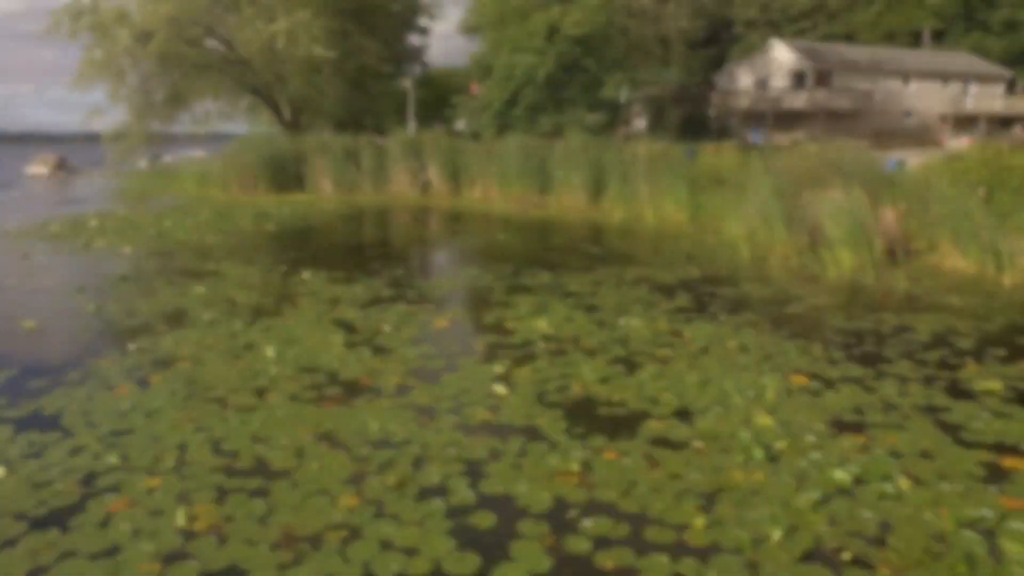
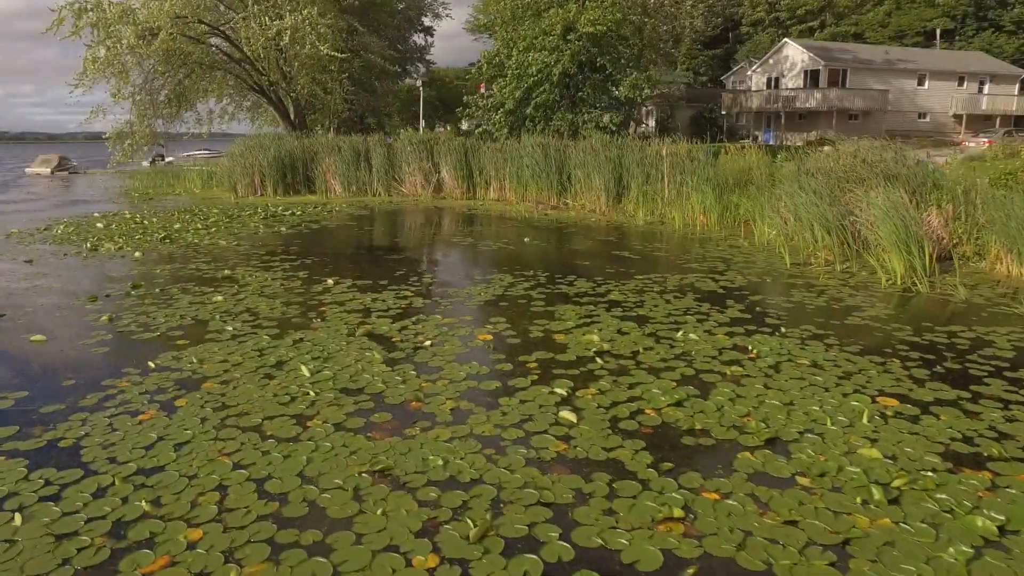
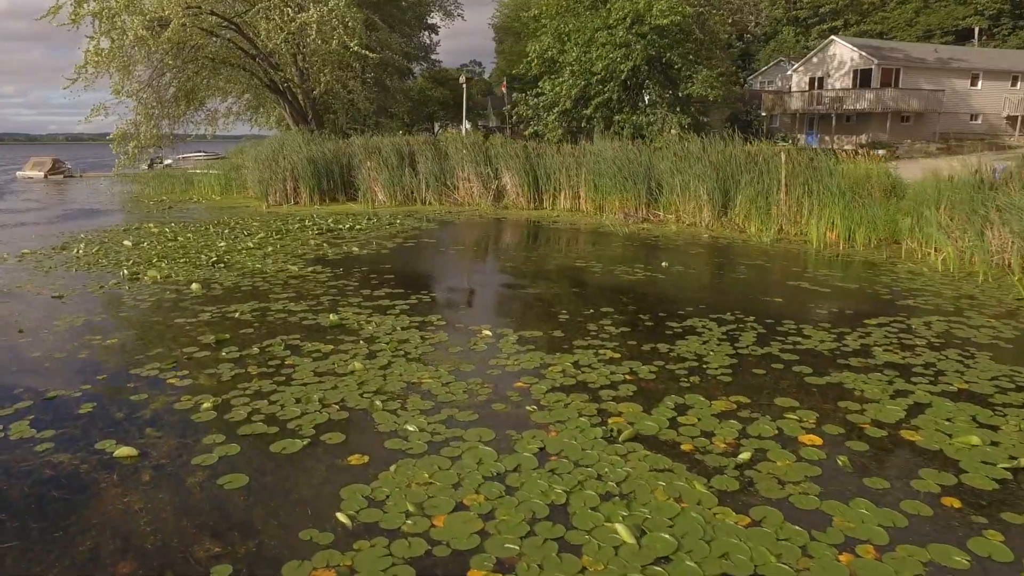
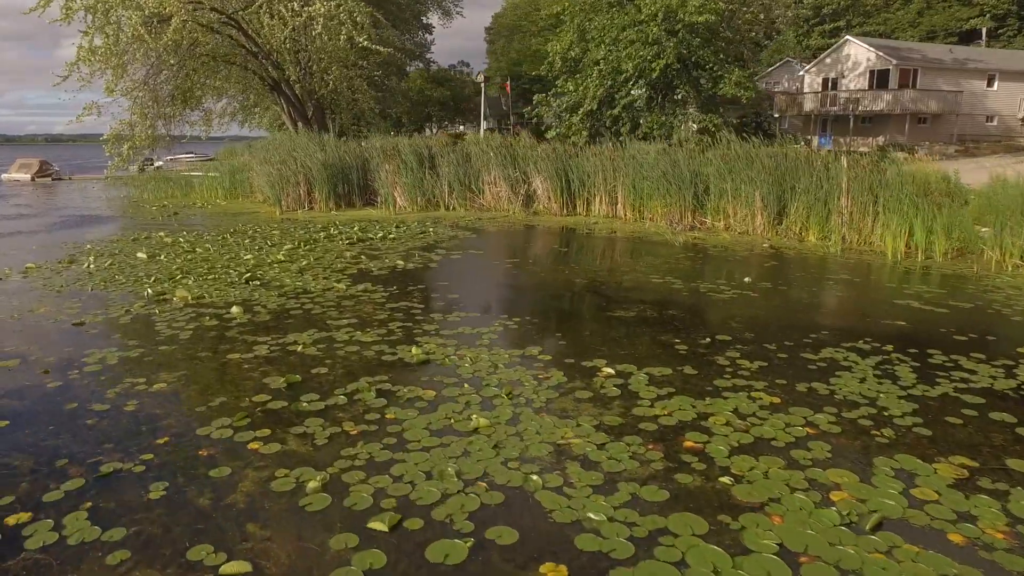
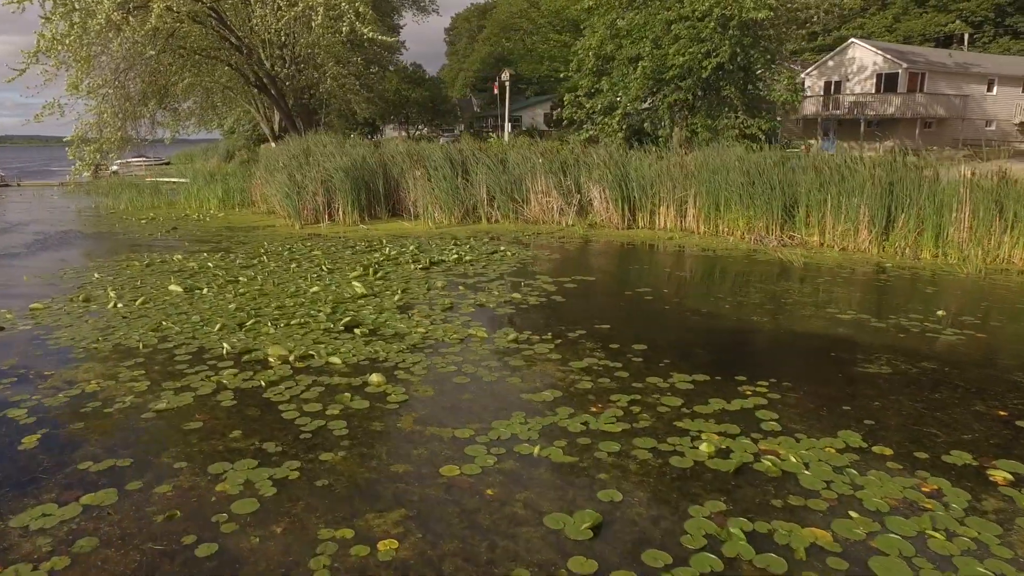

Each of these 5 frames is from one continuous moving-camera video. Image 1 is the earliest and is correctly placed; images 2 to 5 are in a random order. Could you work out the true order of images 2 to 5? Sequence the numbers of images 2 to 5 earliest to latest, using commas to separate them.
2, 3, 4, 5
